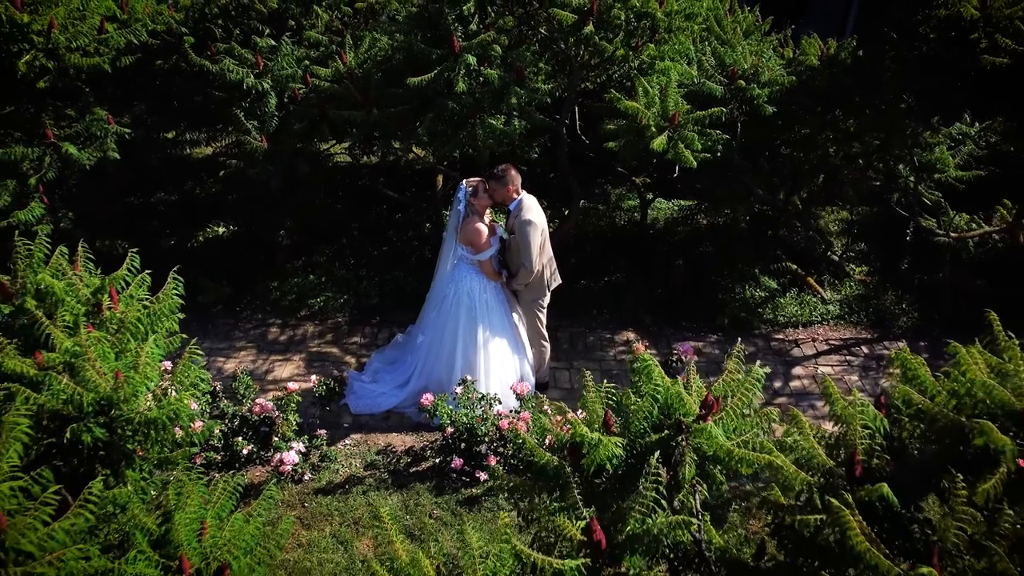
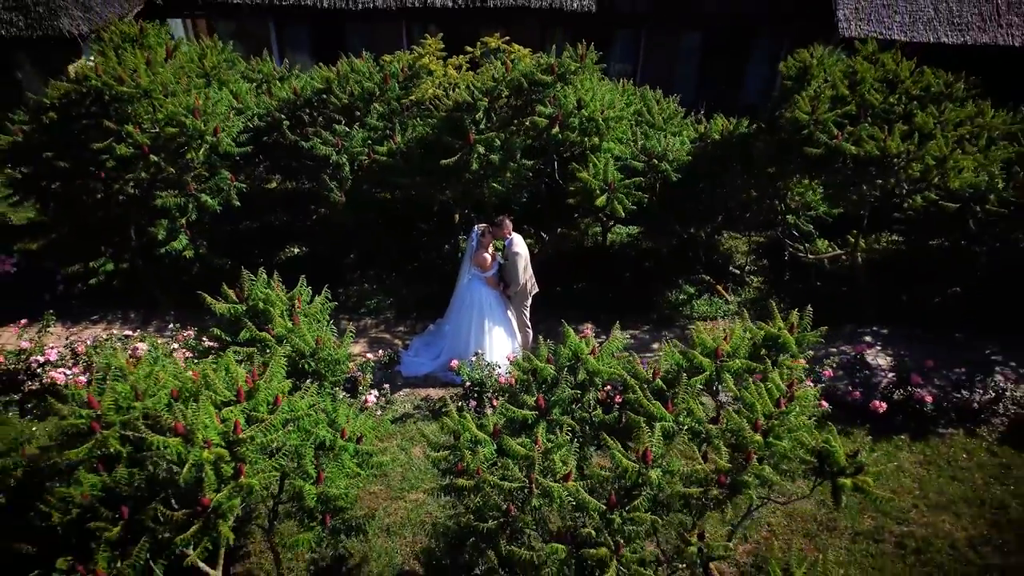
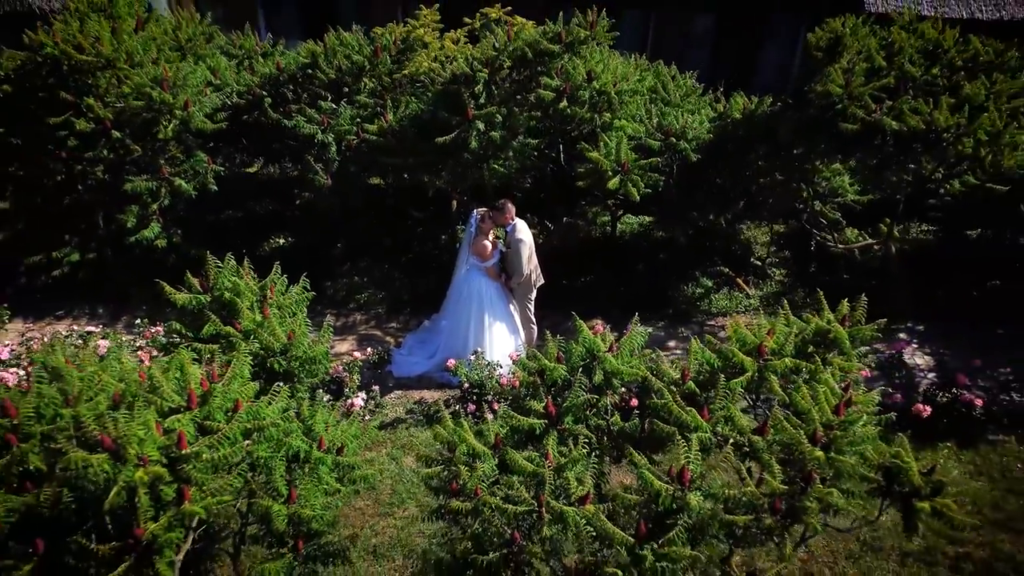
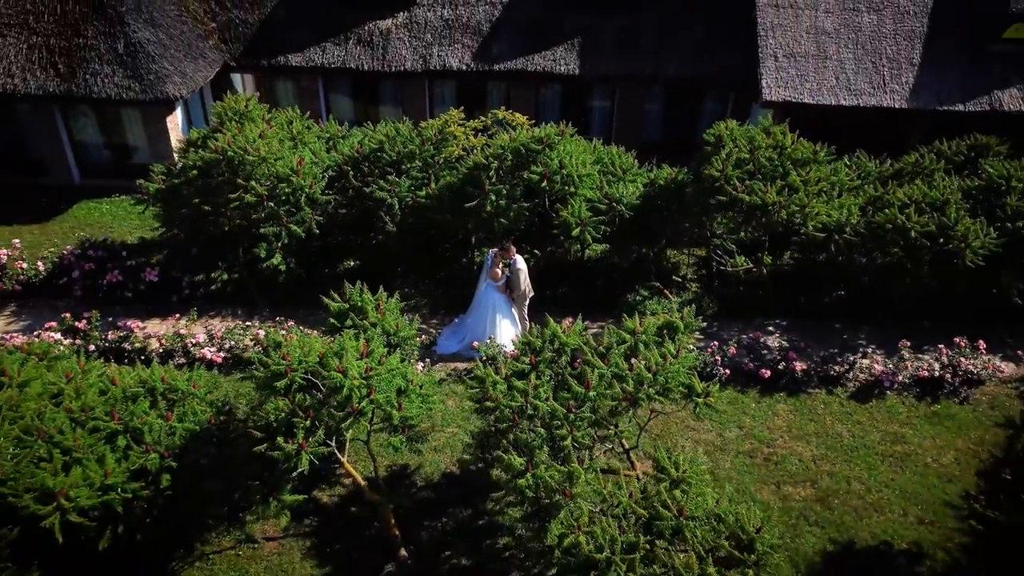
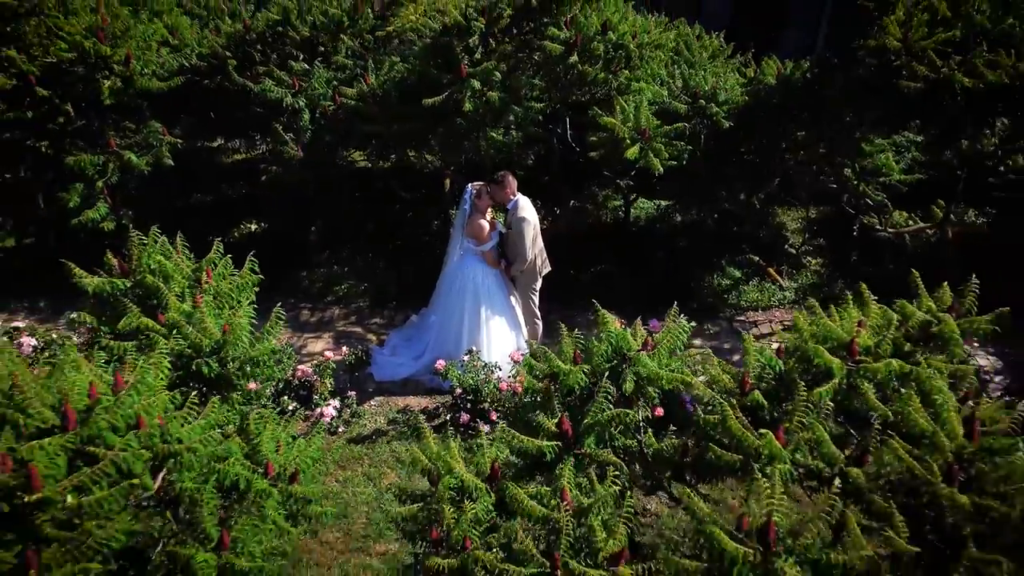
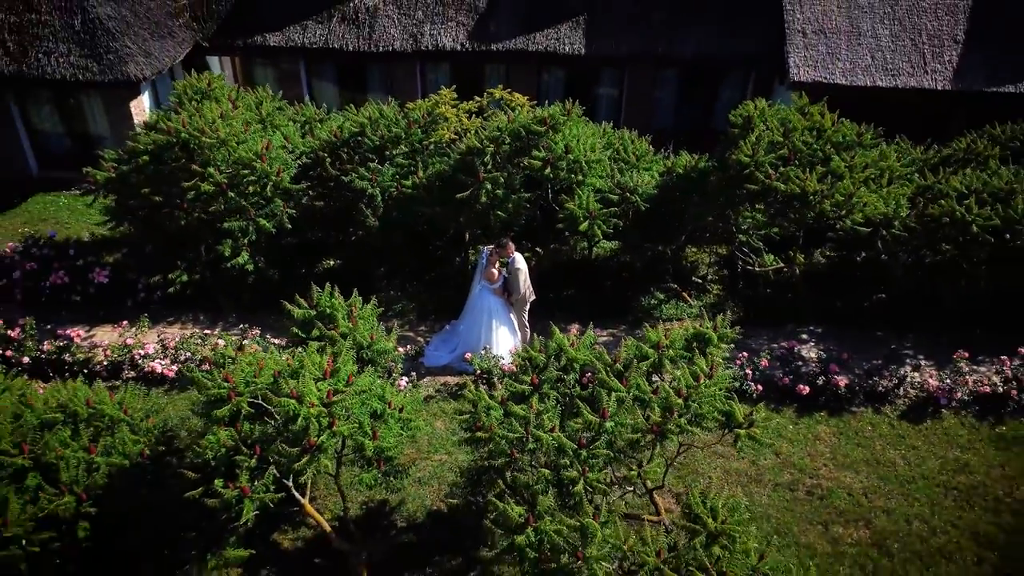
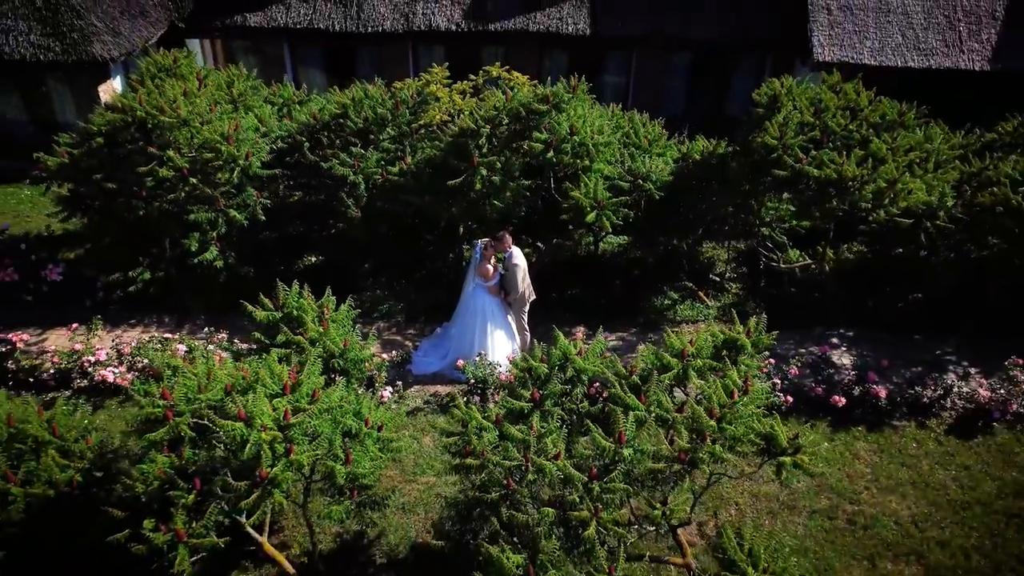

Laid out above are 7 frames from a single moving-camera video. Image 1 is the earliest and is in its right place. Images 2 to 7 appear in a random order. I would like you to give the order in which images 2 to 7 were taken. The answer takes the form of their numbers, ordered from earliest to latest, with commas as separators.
5, 3, 2, 7, 6, 4
